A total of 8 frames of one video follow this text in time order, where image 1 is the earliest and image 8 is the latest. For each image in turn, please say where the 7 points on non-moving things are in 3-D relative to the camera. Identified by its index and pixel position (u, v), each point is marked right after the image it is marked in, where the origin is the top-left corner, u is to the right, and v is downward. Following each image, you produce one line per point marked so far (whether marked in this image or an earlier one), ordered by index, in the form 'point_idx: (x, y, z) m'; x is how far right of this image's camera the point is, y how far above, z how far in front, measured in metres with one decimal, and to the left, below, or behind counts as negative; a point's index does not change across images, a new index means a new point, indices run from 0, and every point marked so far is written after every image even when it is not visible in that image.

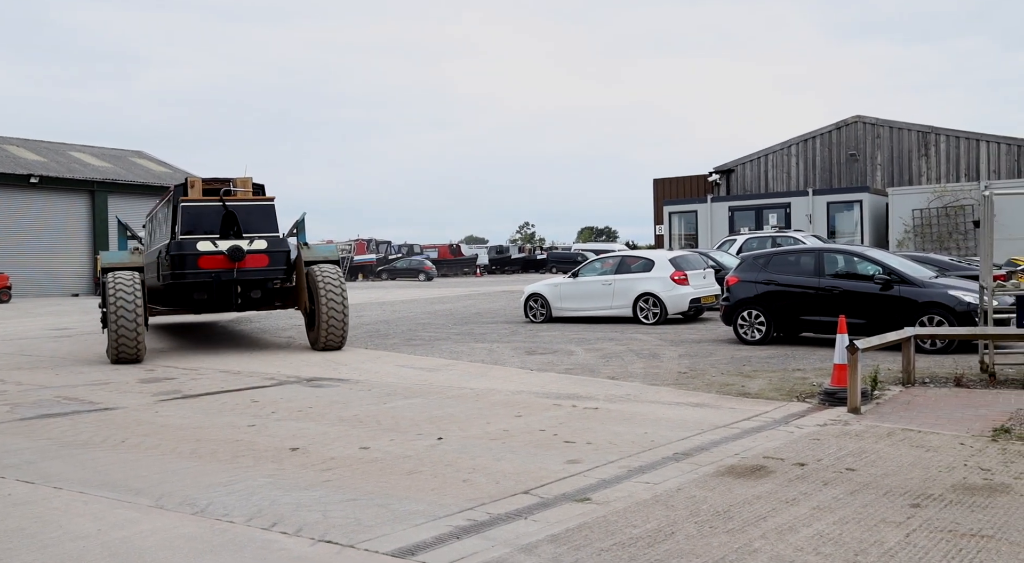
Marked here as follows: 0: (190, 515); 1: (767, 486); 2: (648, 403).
0: (-1.7, -1.2, +4.6) m
1: (+1.5, -1.2, +5.1) m
2: (+1.3, -1.2, +8.4) m
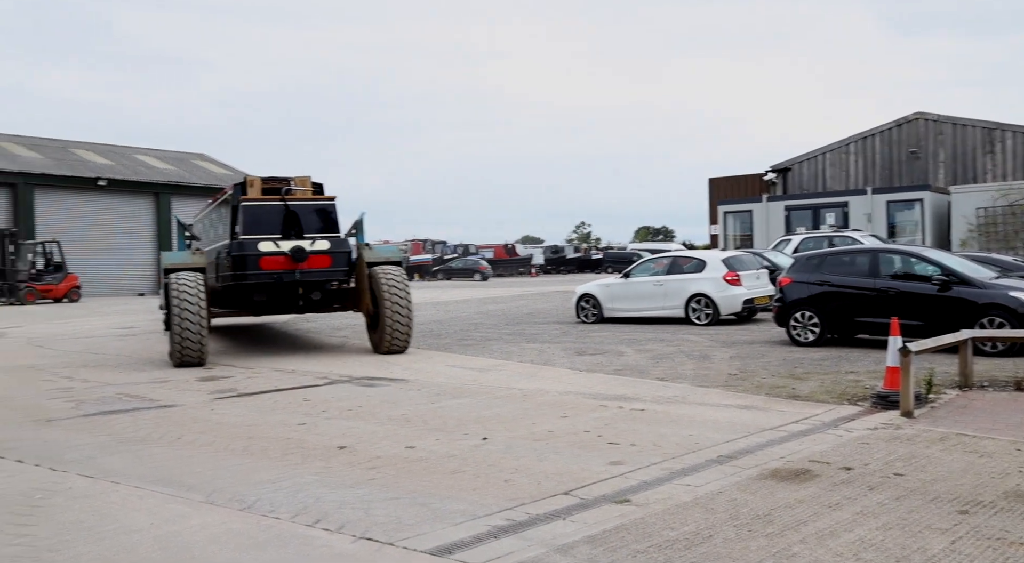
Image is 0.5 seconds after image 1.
0: (-1.5, -1.3, +4.8) m
1: (+1.7, -1.2, +5.1) m
2: (+1.8, -1.2, +8.4) m
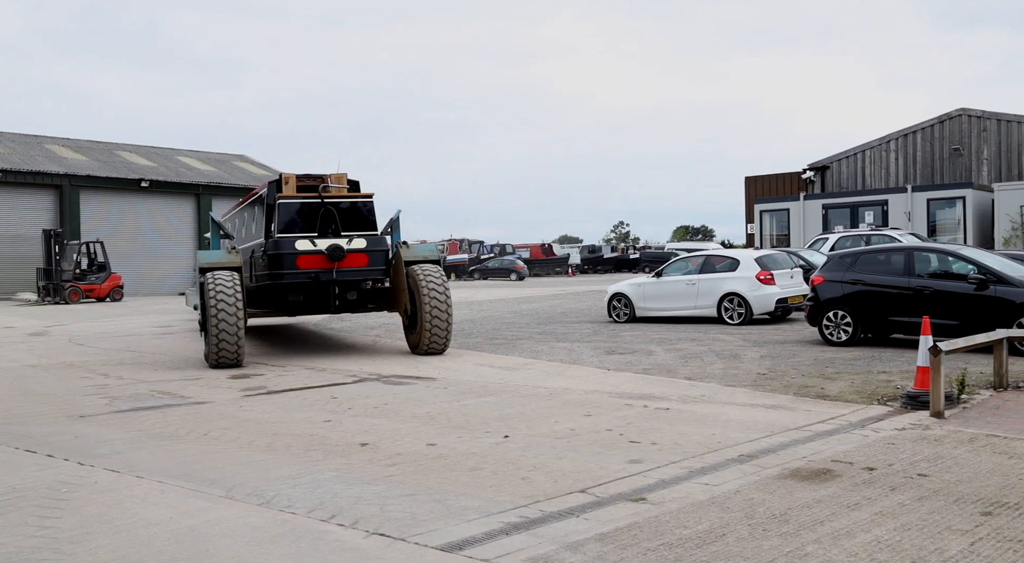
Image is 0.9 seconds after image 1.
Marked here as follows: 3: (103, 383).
0: (-1.4, -1.2, +4.8) m
1: (+1.8, -1.2, +5.0) m
2: (+2.0, -1.2, +8.3) m
3: (-5.2, -1.3, +11.1) m
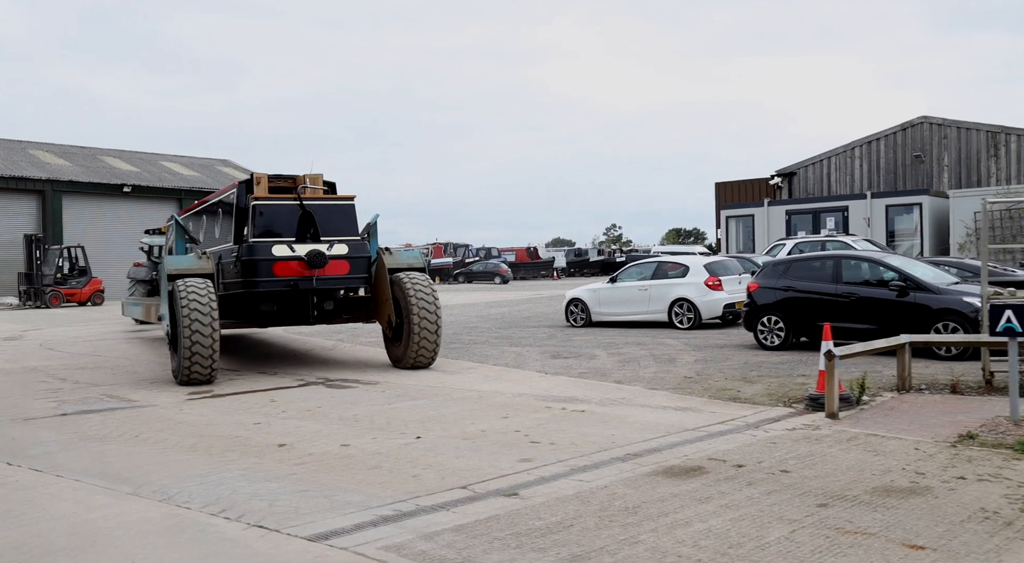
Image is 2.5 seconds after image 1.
0: (-2.1, -1.3, +5.2) m
1: (+1.1, -1.3, +5.4) m
2: (+1.2, -1.2, +8.7) m
3: (-5.9, -1.4, +11.4) m
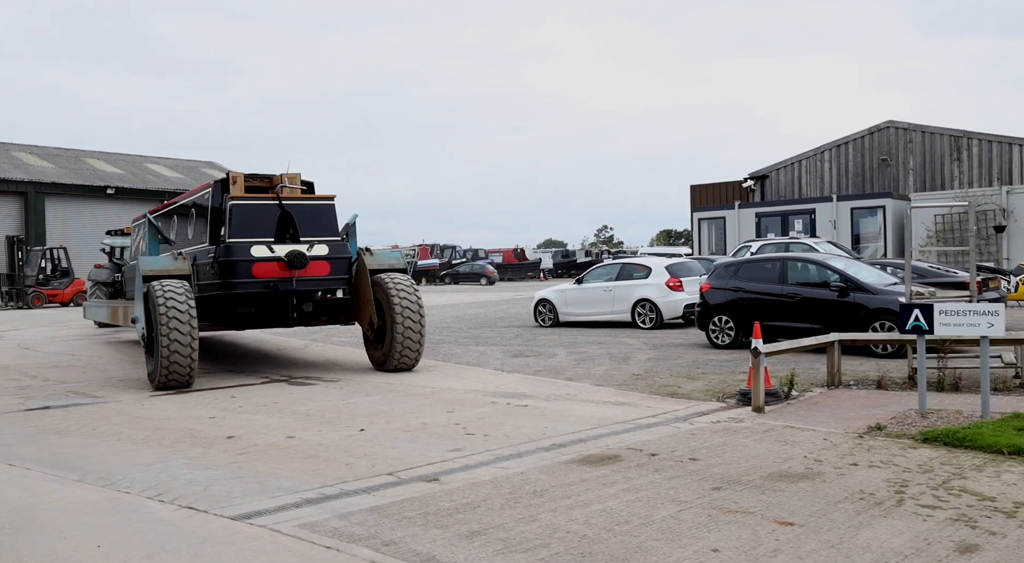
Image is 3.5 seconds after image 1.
0: (-2.6, -1.3, +5.6) m
1: (+0.6, -1.3, +5.8) m
2: (+0.7, -1.2, +9.1) m
3: (-6.5, -1.4, +11.7) m
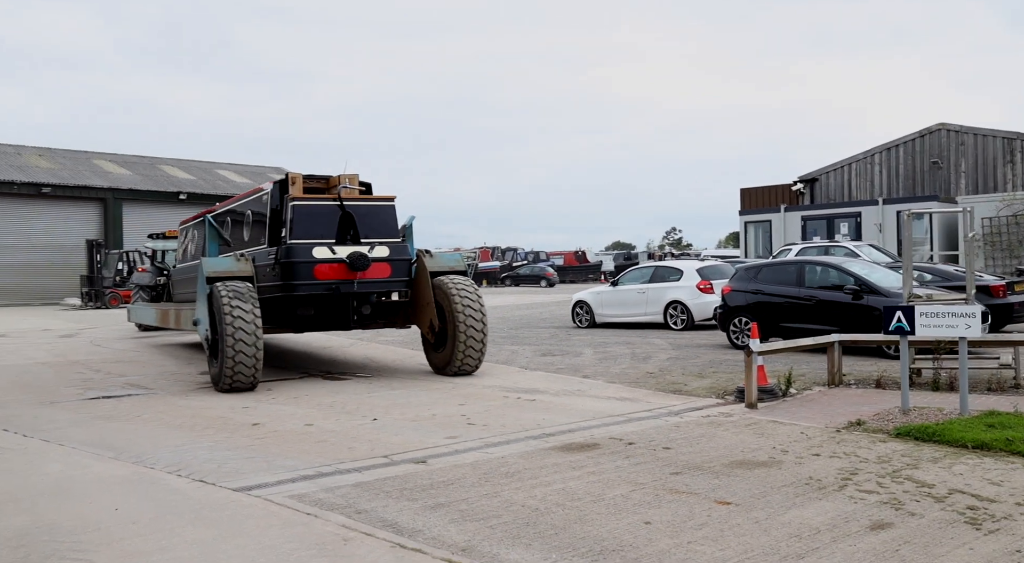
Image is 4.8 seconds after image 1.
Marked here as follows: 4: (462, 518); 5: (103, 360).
0: (-2.8, -1.3, +6.3) m
1: (+0.5, -1.3, +6.3) m
2: (+0.8, -1.3, +9.6) m
3: (-6.2, -1.4, +12.7) m
4: (-0.3, -1.3, +4.8) m
5: (-7.4, -1.4, +15.7) m
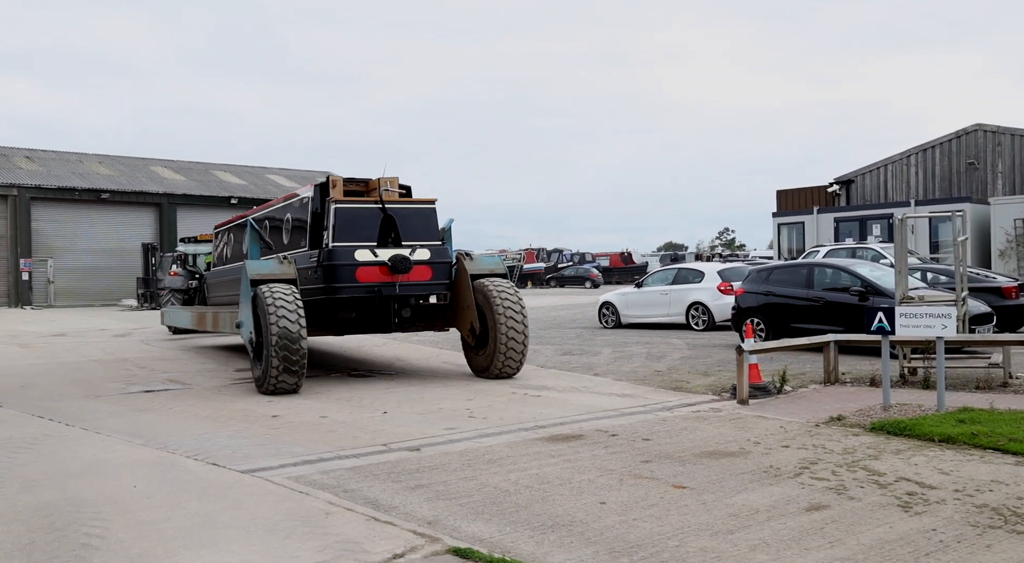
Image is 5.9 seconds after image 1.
0: (-2.9, -1.3, +7.0) m
1: (+0.4, -1.3, +6.8) m
2: (+0.9, -1.3, +10.0) m
3: (-5.9, -1.4, +13.6) m
4: (-0.5, -1.3, +5.3) m
5: (-6.9, -1.5, +16.7) m
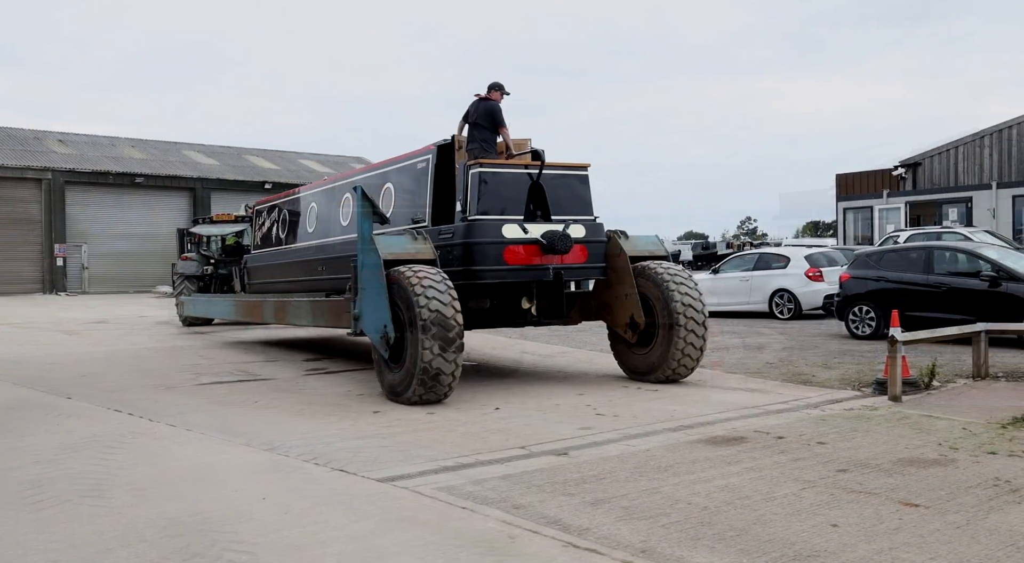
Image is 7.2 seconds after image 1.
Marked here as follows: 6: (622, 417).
0: (-1.8, -1.2, +6.2) m
1: (+1.5, -1.2, +5.9) m
2: (+2.1, -1.1, +9.1) m
3: (-4.6, -1.2, +12.9) m
4: (+0.6, -1.2, +4.4) m
5: (-5.6, -1.2, +16.0) m
6: (+0.9, -1.1, +7.3) m
